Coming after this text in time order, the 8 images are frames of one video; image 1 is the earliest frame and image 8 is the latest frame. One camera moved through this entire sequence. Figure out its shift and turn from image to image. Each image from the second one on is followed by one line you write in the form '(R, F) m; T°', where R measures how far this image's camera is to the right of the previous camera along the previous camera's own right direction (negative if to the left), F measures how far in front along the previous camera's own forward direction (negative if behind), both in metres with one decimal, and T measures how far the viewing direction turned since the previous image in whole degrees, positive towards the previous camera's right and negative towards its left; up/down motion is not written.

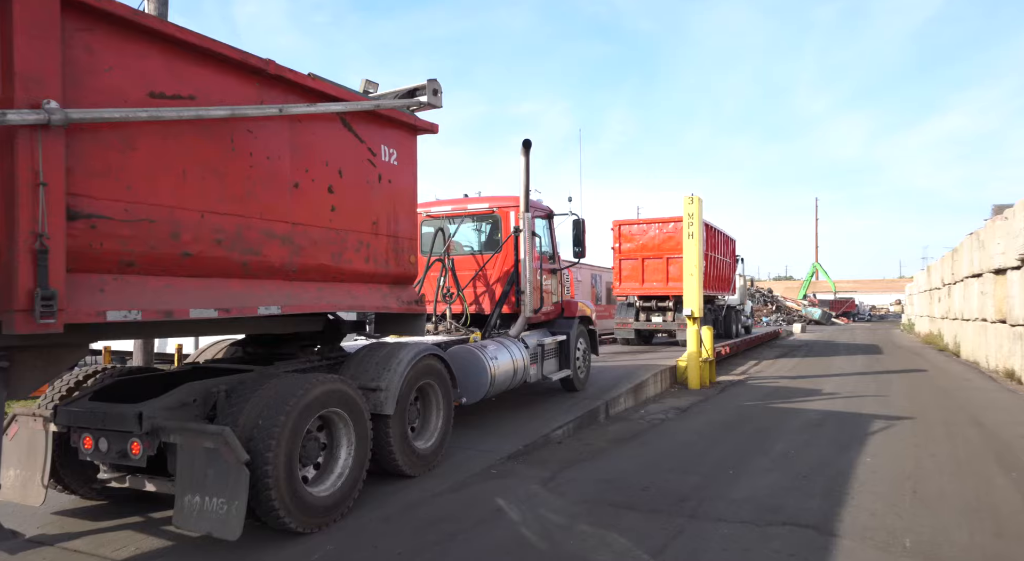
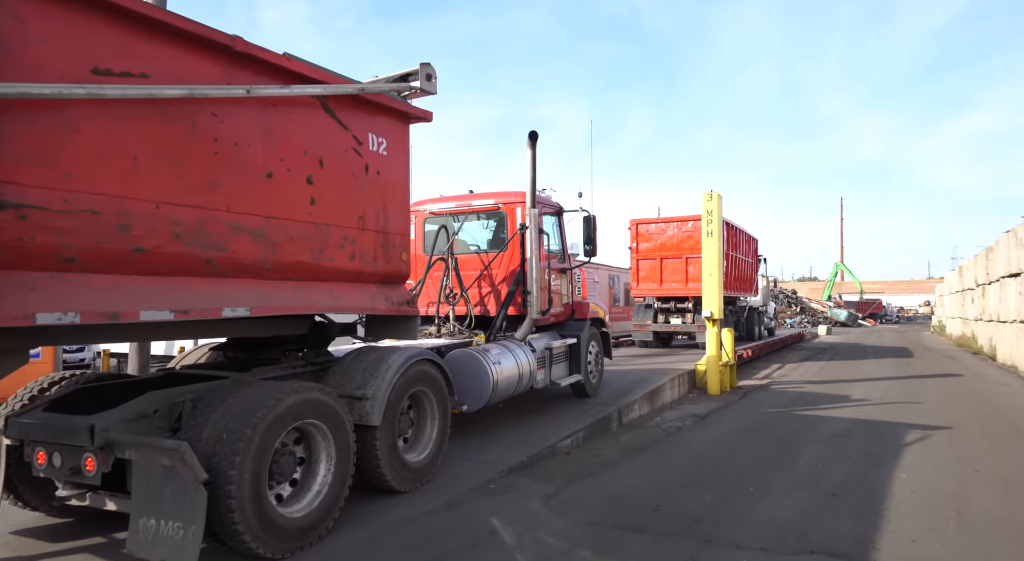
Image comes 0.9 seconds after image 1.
(+0.2, +0.4) m; -2°
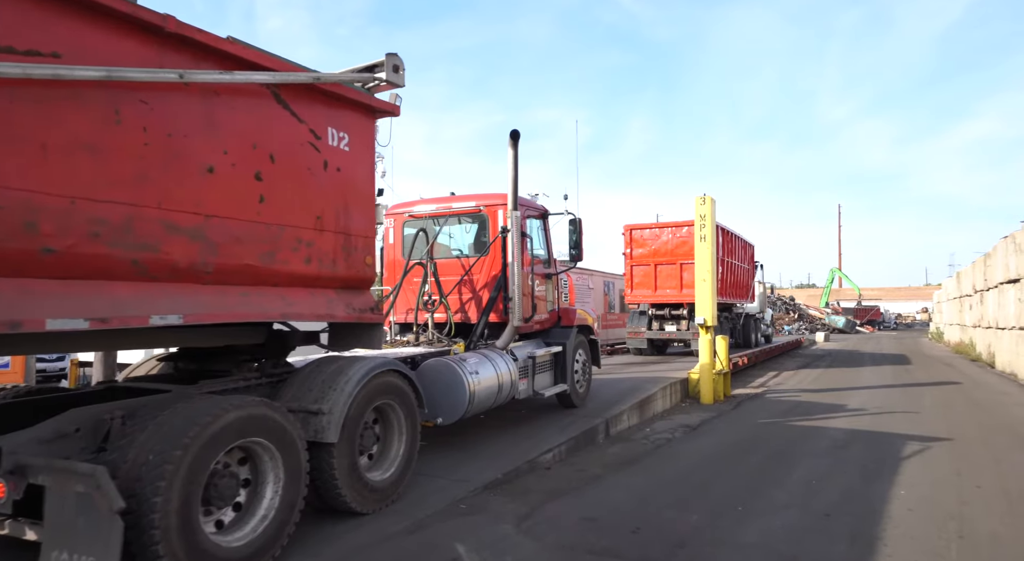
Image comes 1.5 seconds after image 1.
(+0.2, +0.4) m; 0°
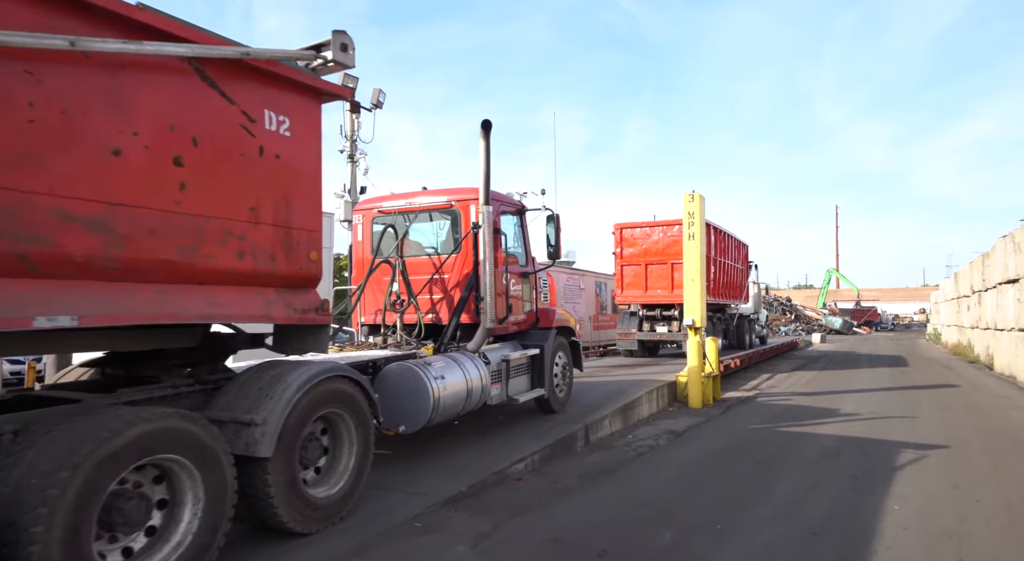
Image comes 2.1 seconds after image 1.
(+0.3, +0.4) m; 0°
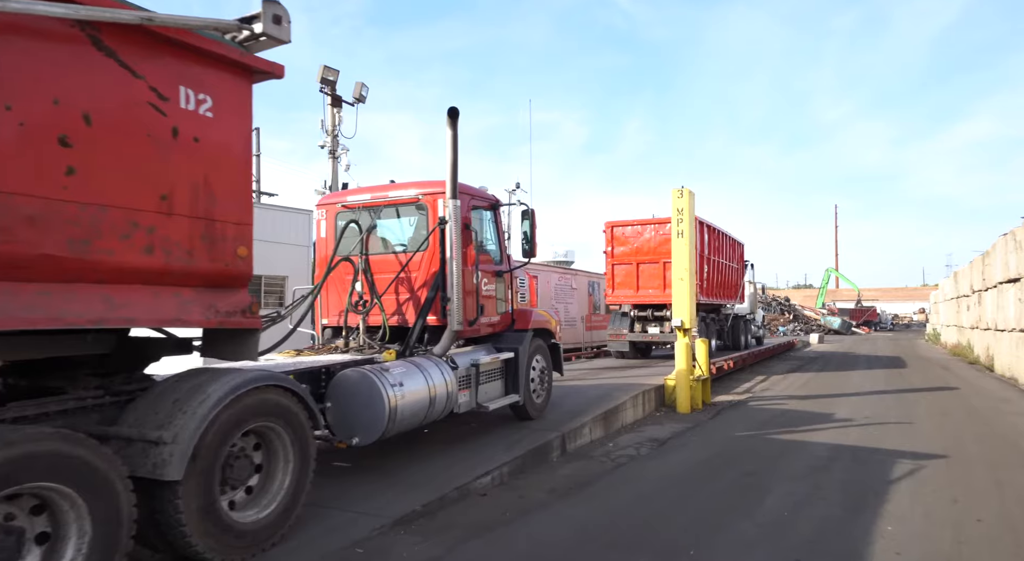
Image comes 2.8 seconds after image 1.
(+0.3, +0.5) m; 0°
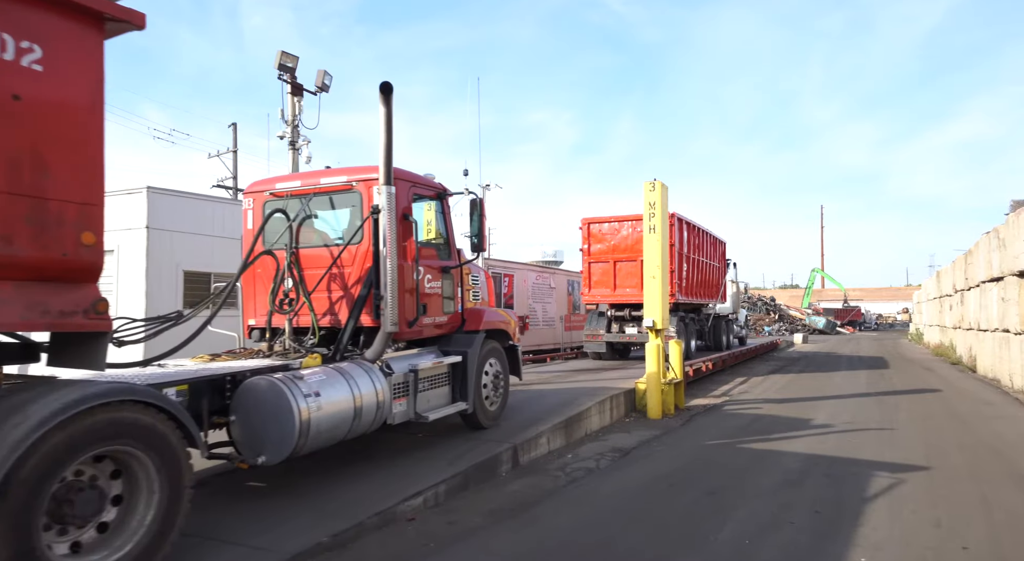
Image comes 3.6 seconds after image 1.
(+0.4, +0.7) m; +1°
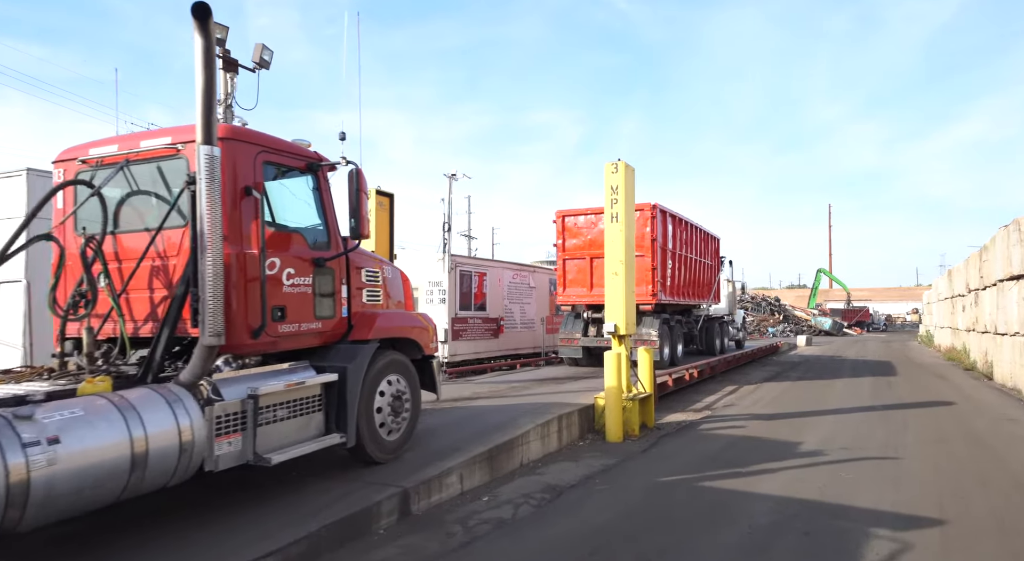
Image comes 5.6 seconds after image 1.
(+0.9, +1.6) m; -1°
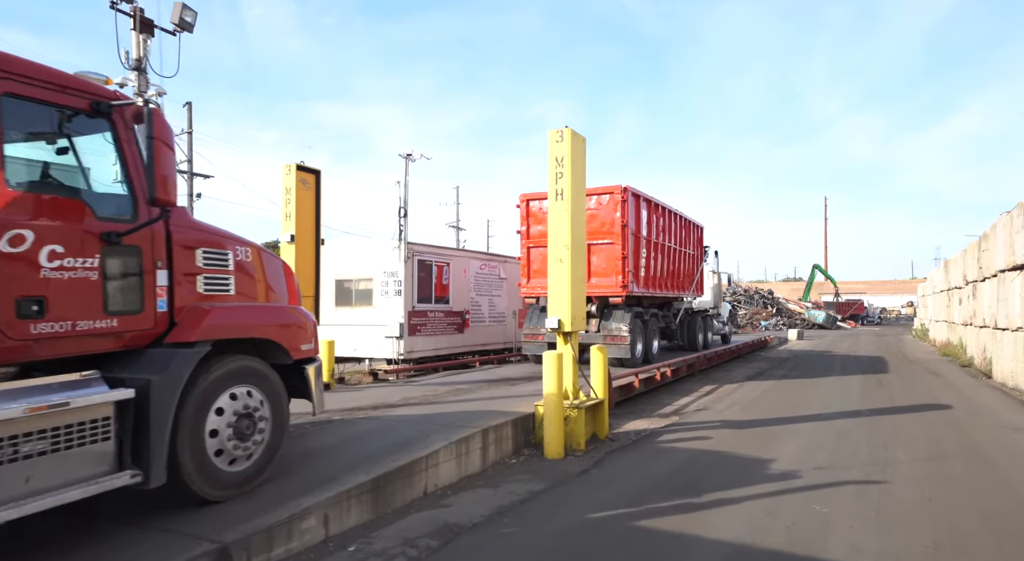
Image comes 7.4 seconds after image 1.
(+0.8, +1.4) m; 0°
